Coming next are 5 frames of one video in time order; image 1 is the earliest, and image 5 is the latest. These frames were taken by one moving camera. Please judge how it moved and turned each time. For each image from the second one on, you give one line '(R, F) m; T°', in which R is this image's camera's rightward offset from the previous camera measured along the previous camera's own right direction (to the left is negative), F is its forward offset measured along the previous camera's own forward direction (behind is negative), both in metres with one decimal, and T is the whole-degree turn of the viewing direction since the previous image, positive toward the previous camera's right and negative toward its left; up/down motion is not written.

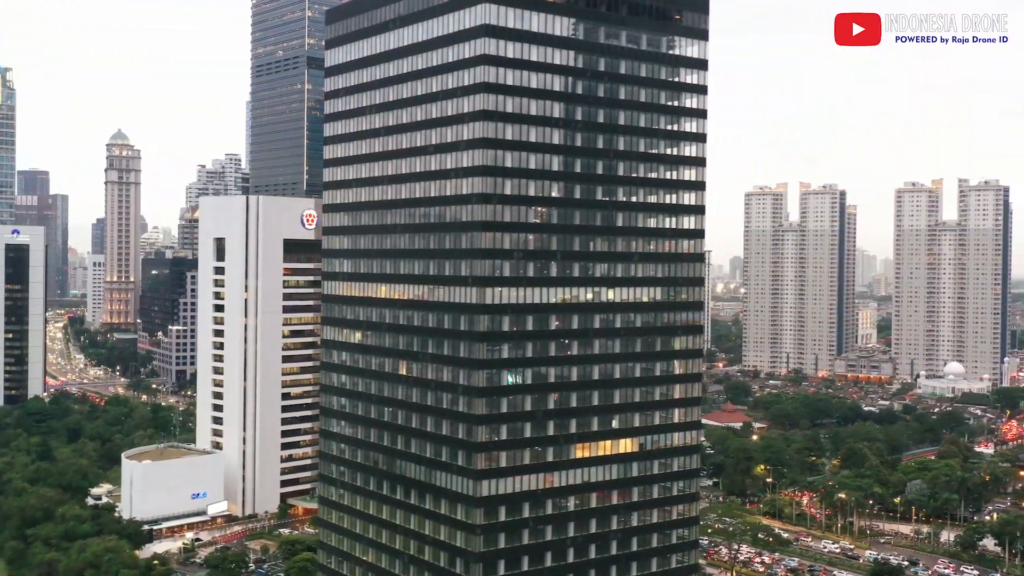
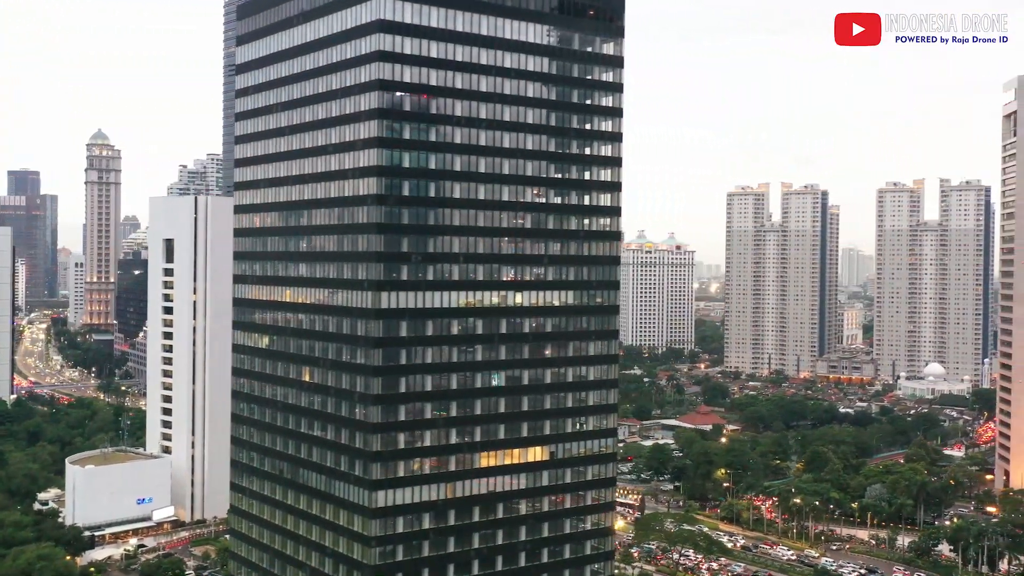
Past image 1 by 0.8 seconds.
(+4.5, +2.1) m; 0°
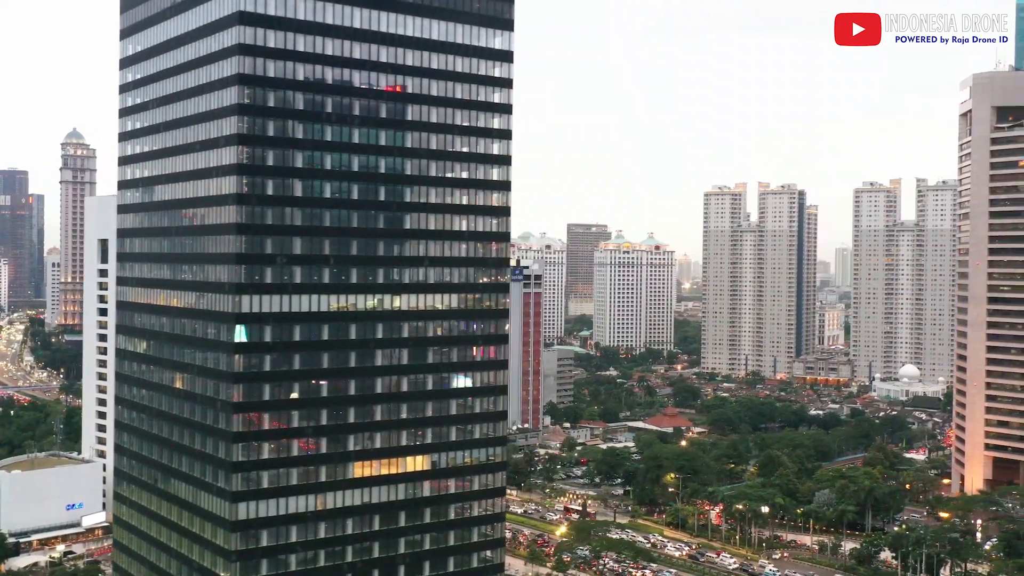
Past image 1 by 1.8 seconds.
(+5.5, +2.6) m; 0°
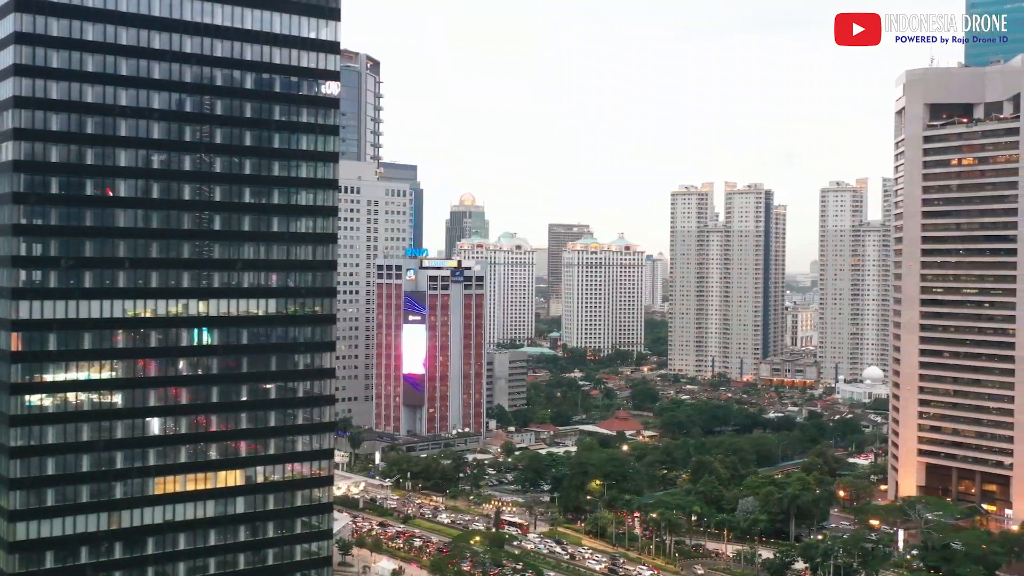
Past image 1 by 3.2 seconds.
(+7.9, +3.8) m; 0°
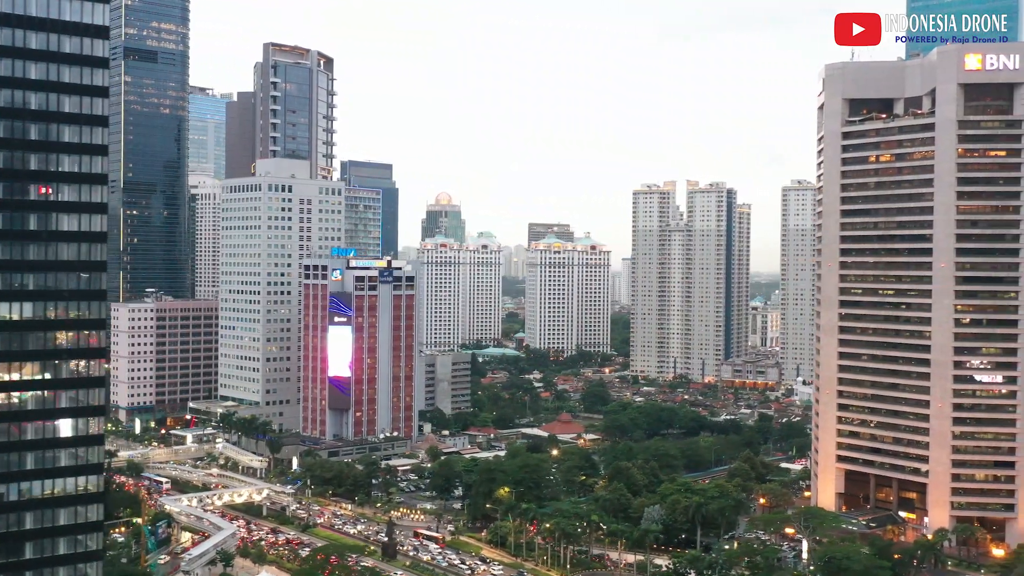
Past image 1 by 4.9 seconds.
(+9.3, +4.6) m; 0°
